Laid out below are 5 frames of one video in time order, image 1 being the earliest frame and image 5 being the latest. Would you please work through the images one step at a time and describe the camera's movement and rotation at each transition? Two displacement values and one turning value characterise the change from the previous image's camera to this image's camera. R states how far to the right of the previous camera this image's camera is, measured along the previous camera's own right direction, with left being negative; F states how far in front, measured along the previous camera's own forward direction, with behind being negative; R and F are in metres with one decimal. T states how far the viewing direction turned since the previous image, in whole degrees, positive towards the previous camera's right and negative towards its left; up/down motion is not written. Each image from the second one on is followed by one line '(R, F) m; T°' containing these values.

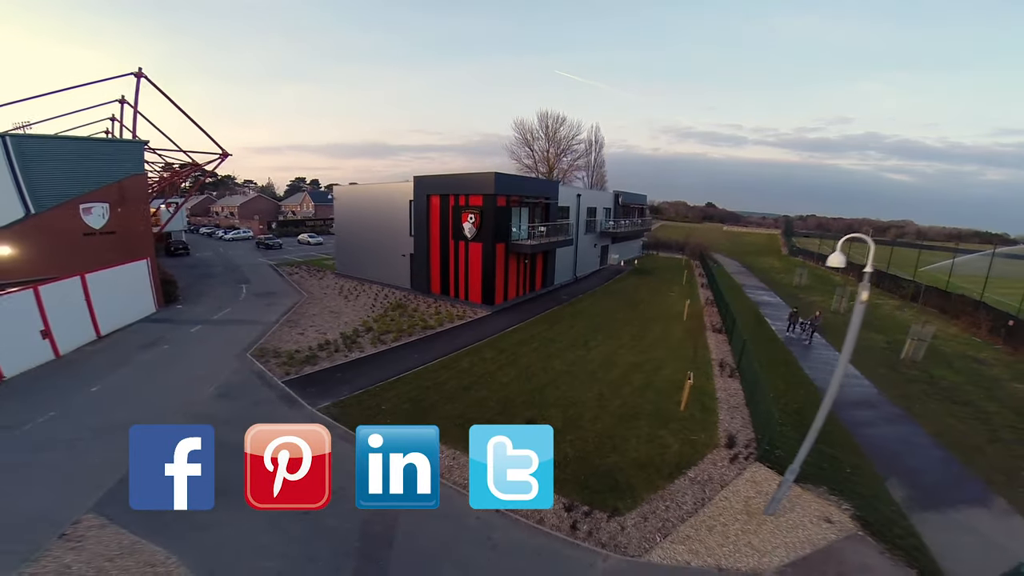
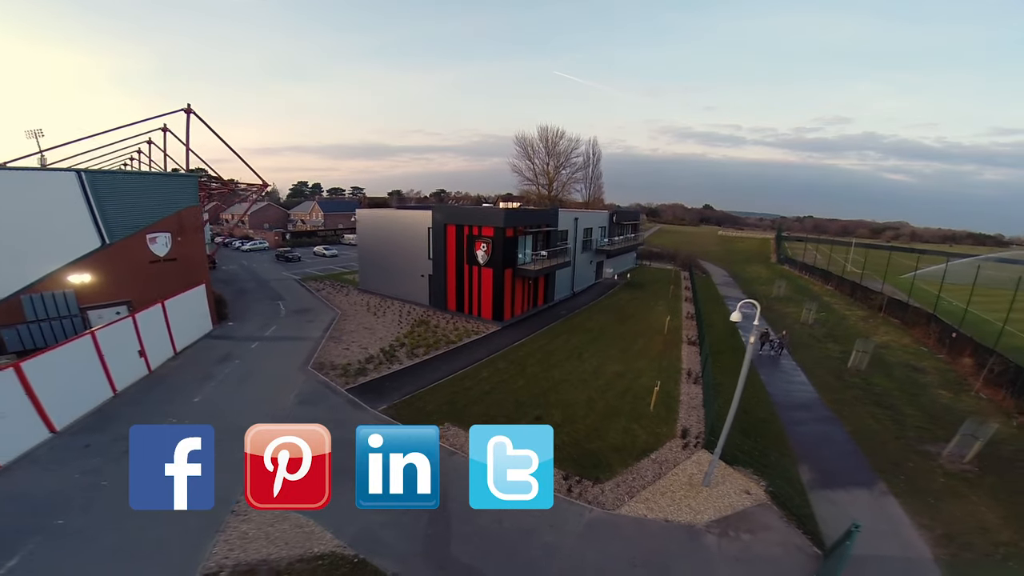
(-0.2, -1.7) m; 0°
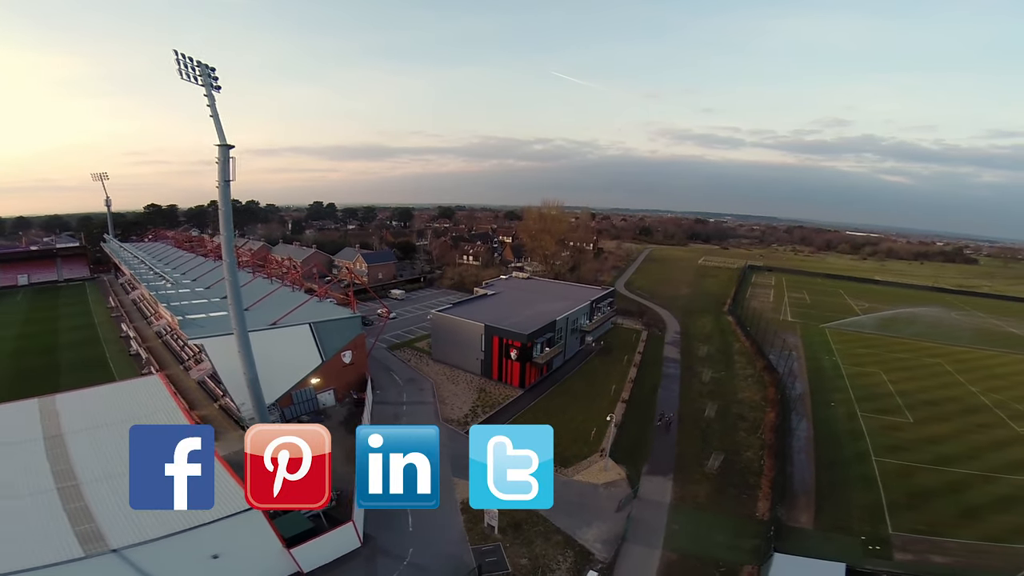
(-1.1, -10.6) m; 0°
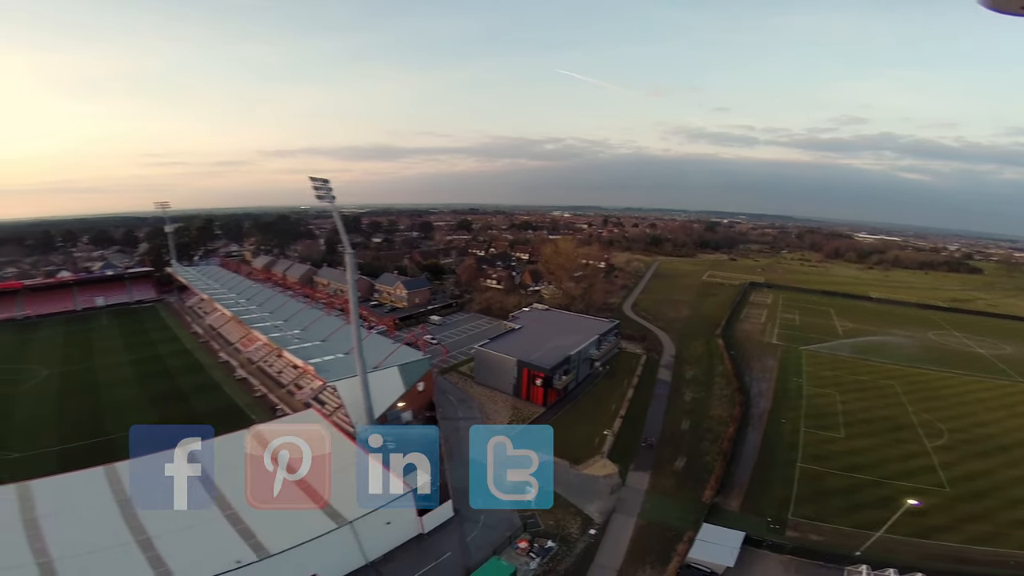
(-1.2, -8.2) m; -2°
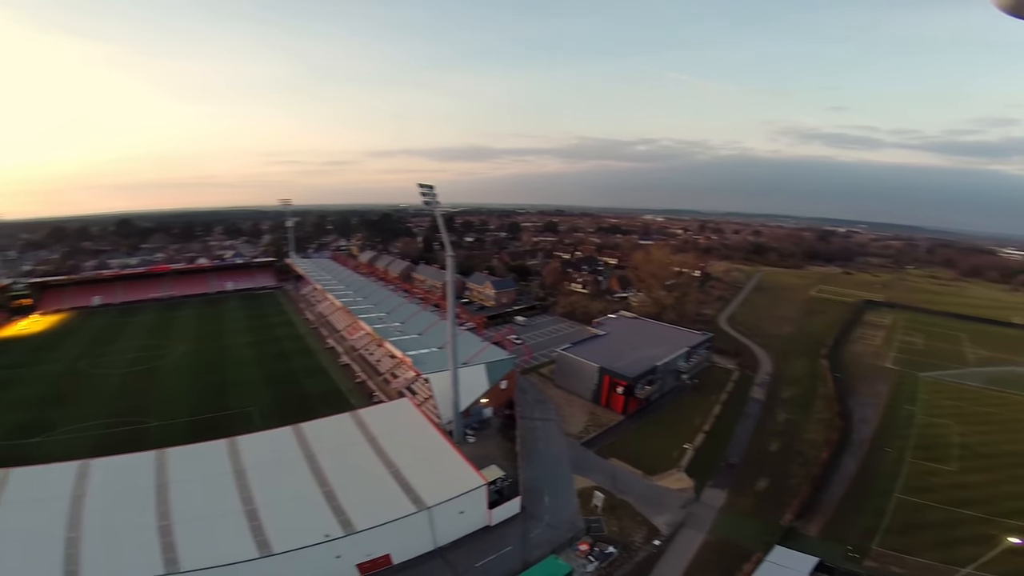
(+0.1, -1.9) m; -11°
